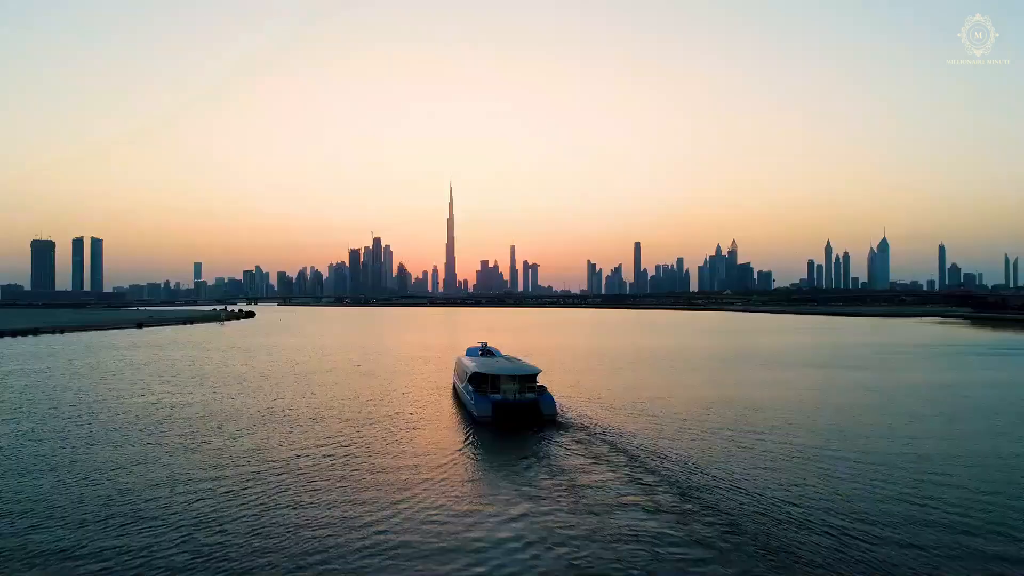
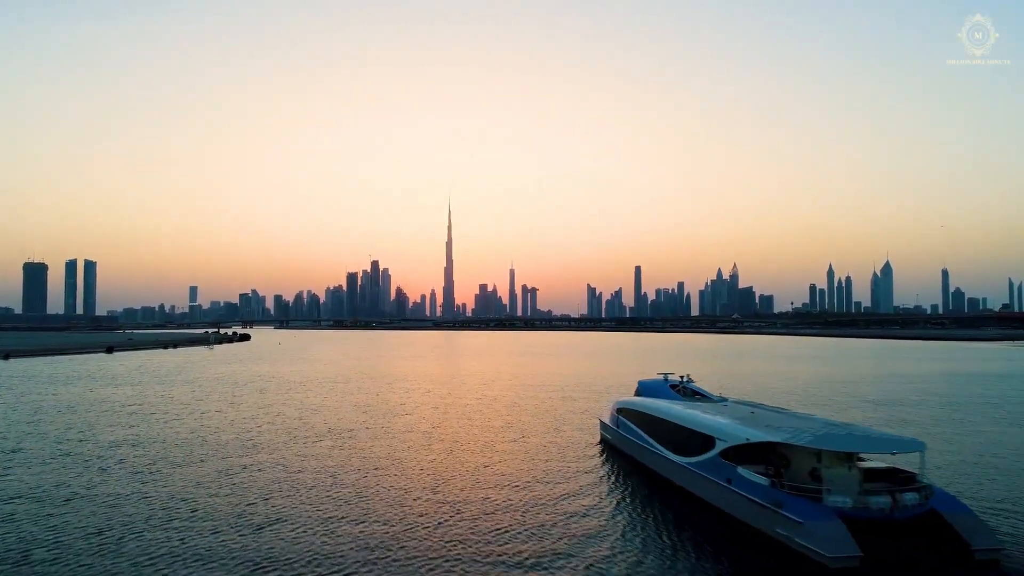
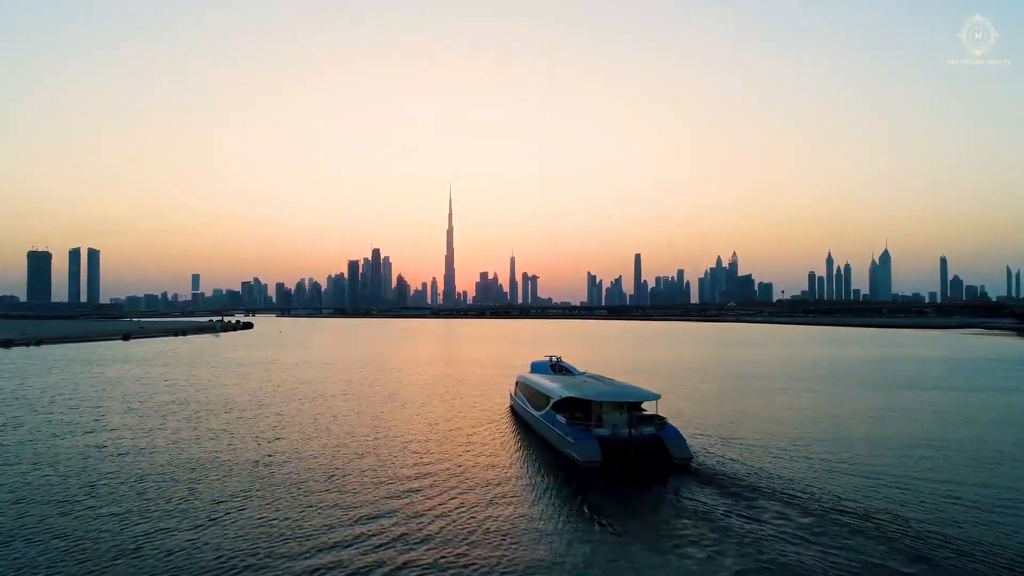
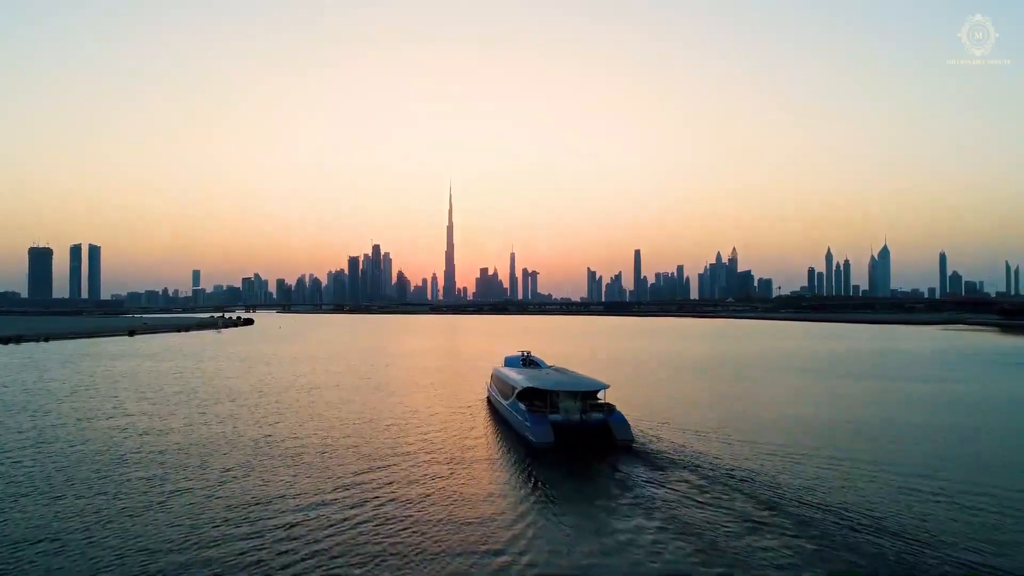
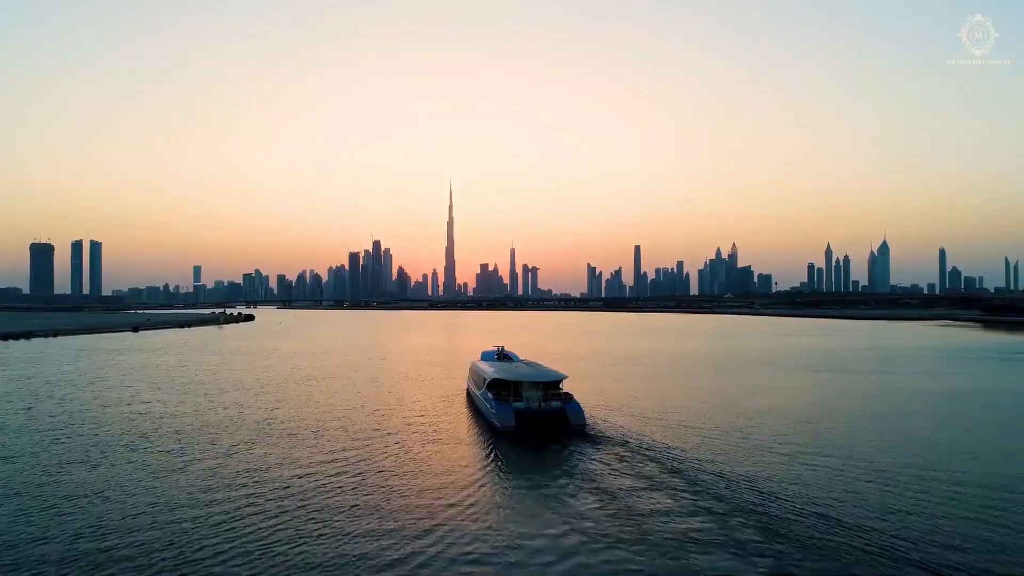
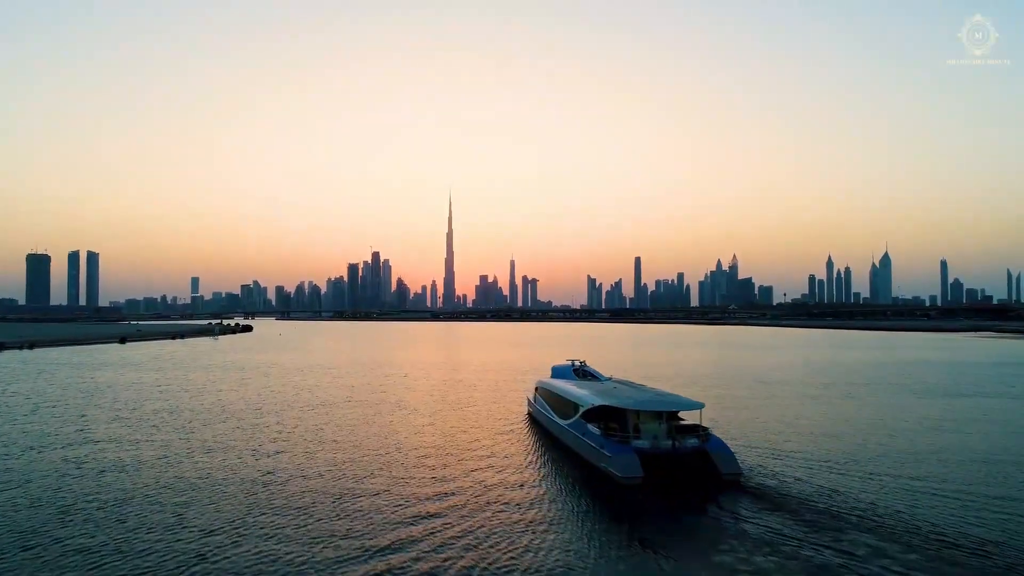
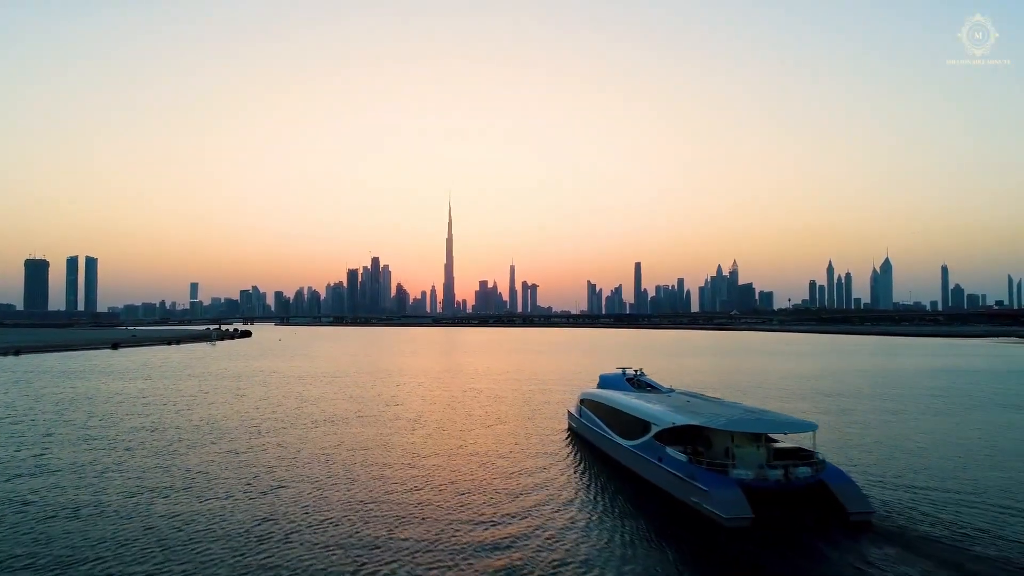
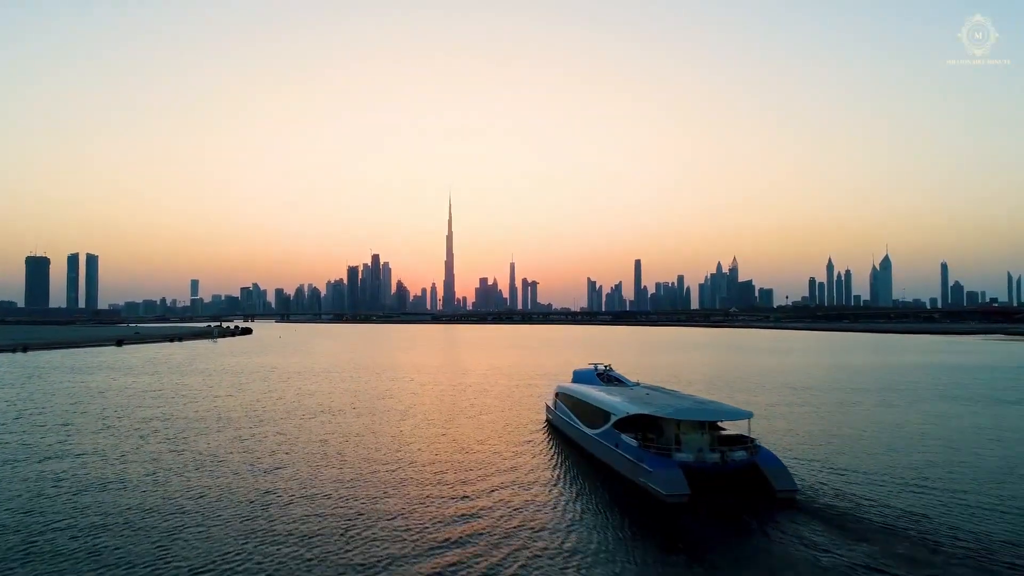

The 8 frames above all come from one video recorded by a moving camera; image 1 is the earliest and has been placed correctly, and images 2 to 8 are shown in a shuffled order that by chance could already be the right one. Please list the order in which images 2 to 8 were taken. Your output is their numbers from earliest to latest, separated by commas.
5, 4, 3, 6, 8, 7, 2
